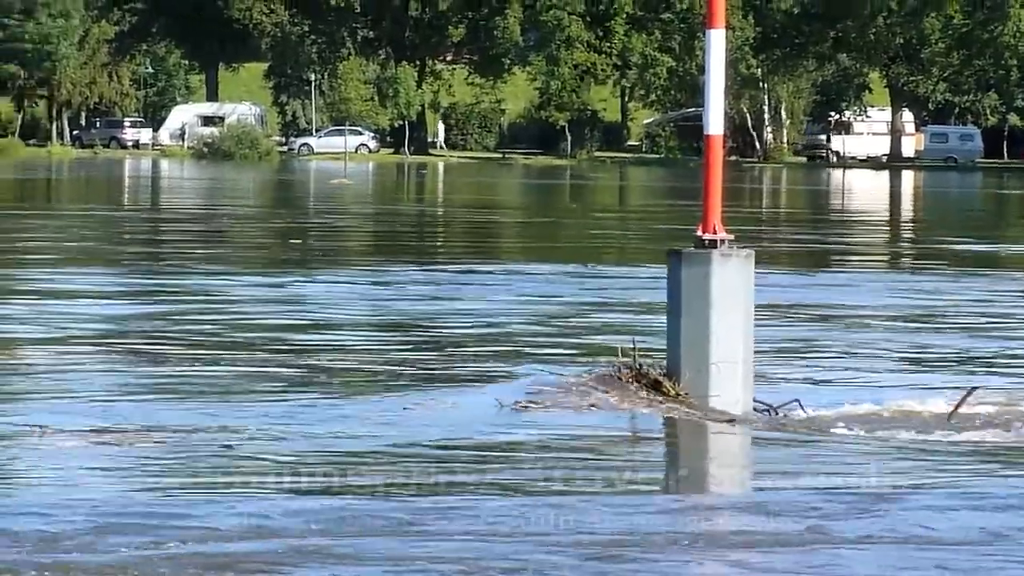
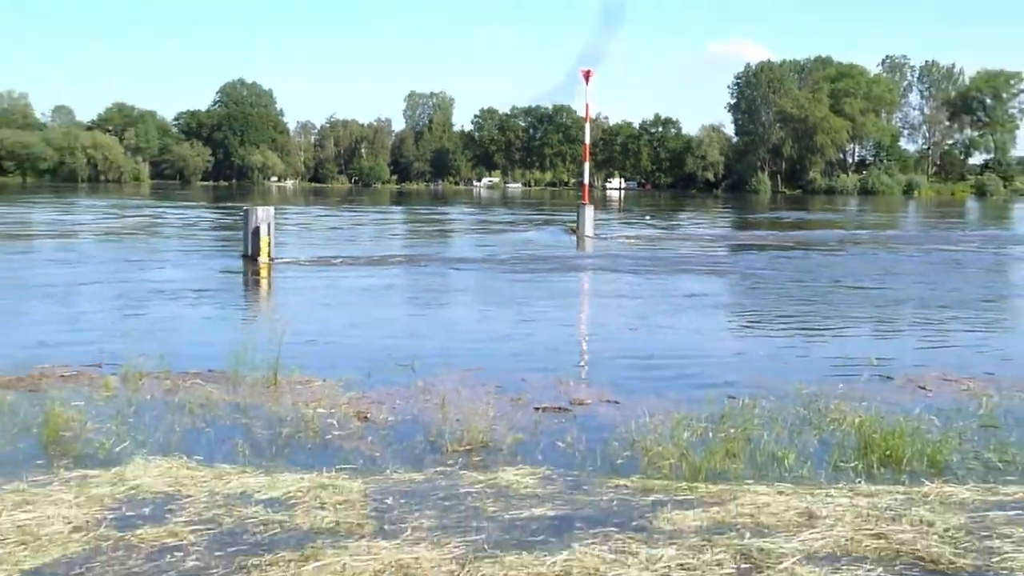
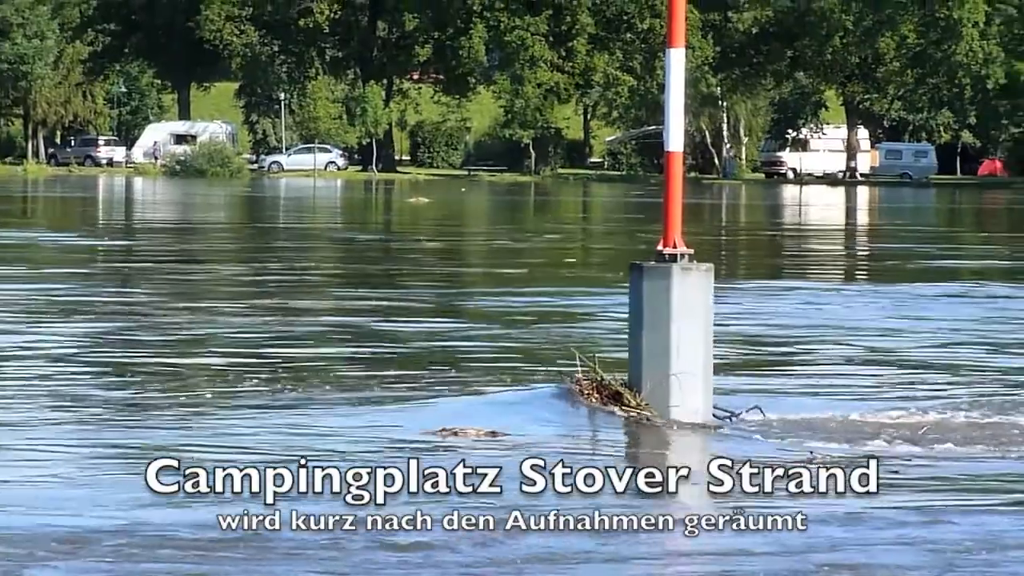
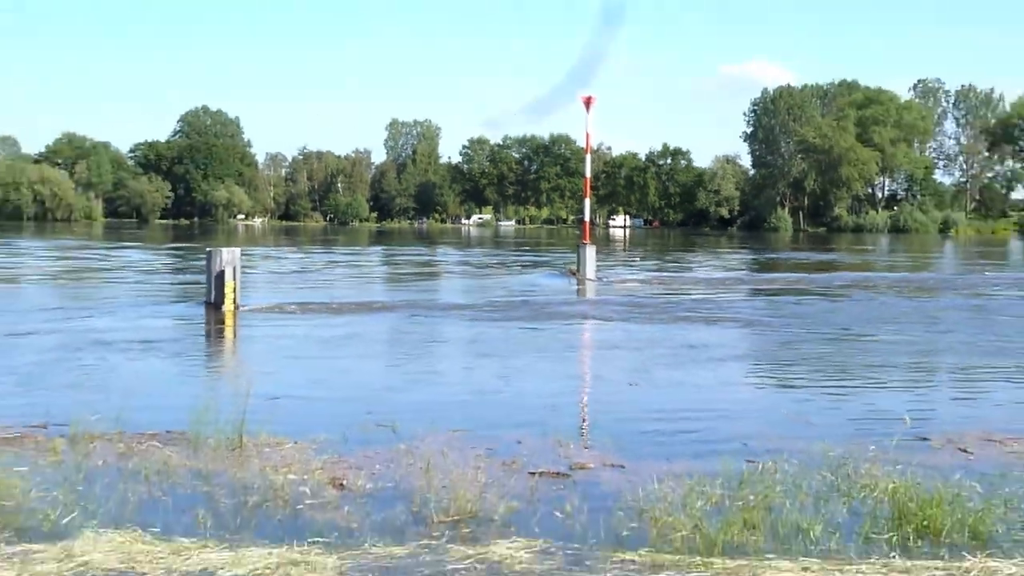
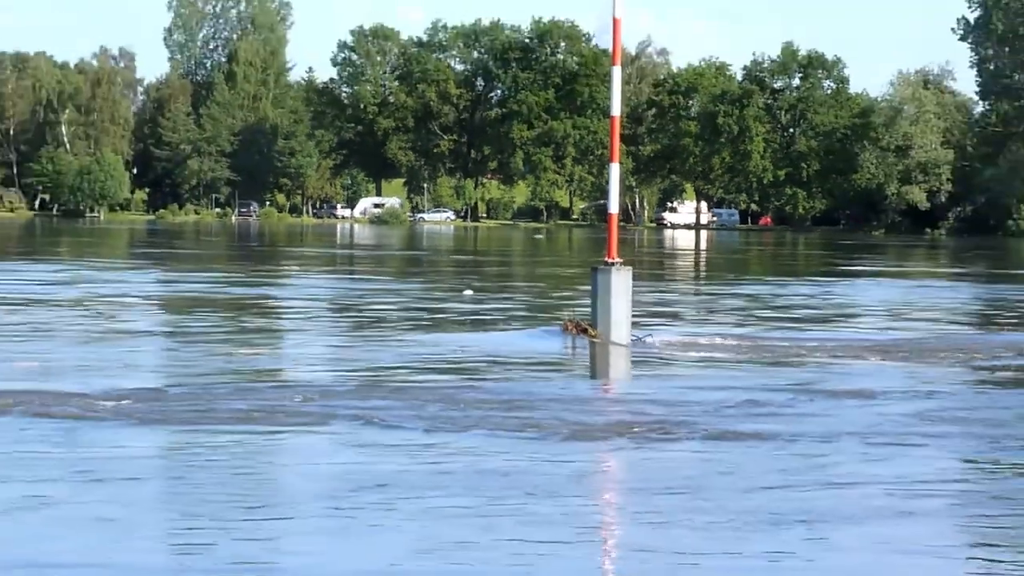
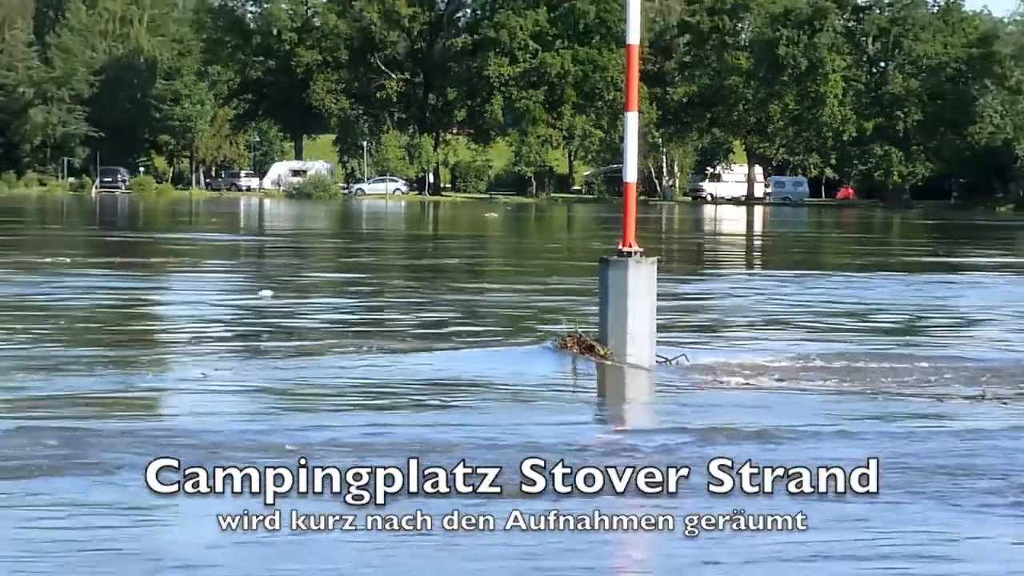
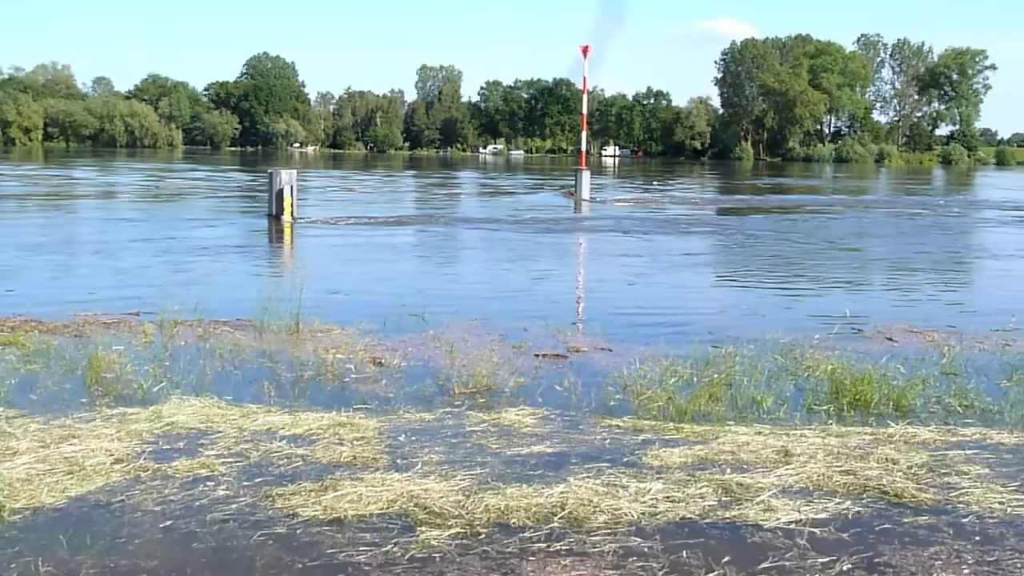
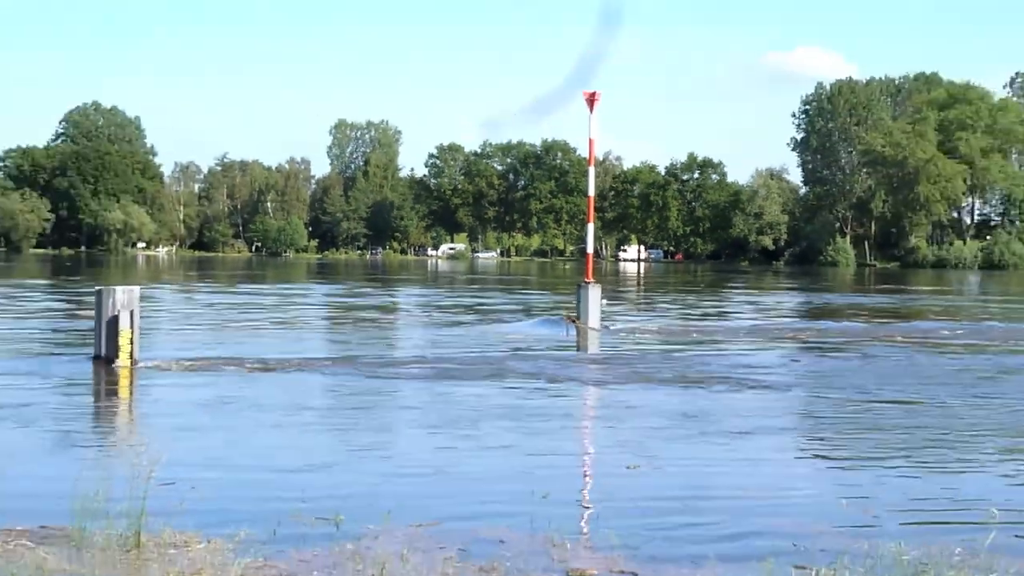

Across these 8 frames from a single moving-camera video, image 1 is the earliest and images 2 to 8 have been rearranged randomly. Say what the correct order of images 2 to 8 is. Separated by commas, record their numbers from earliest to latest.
3, 6, 5, 8, 4, 2, 7
